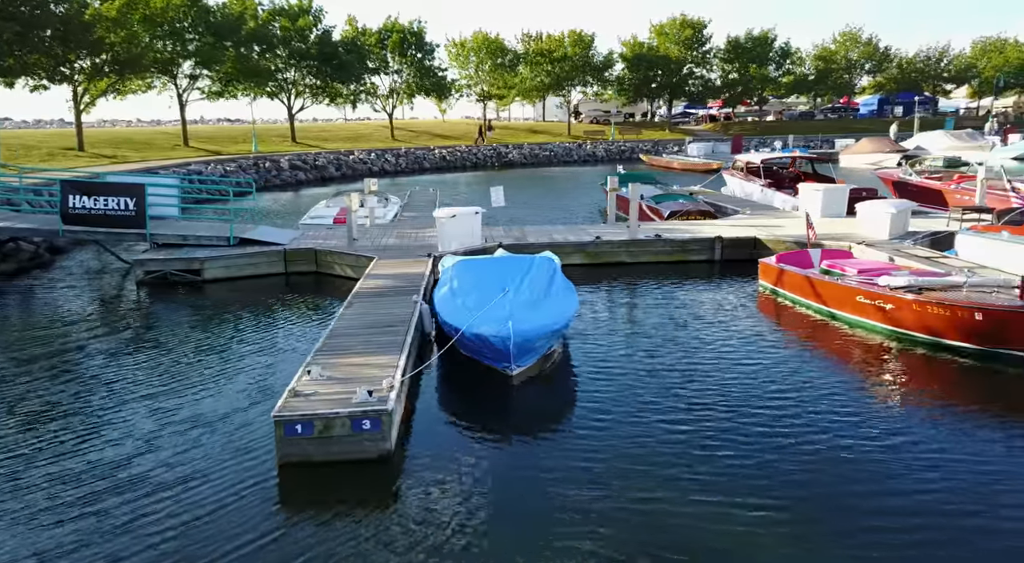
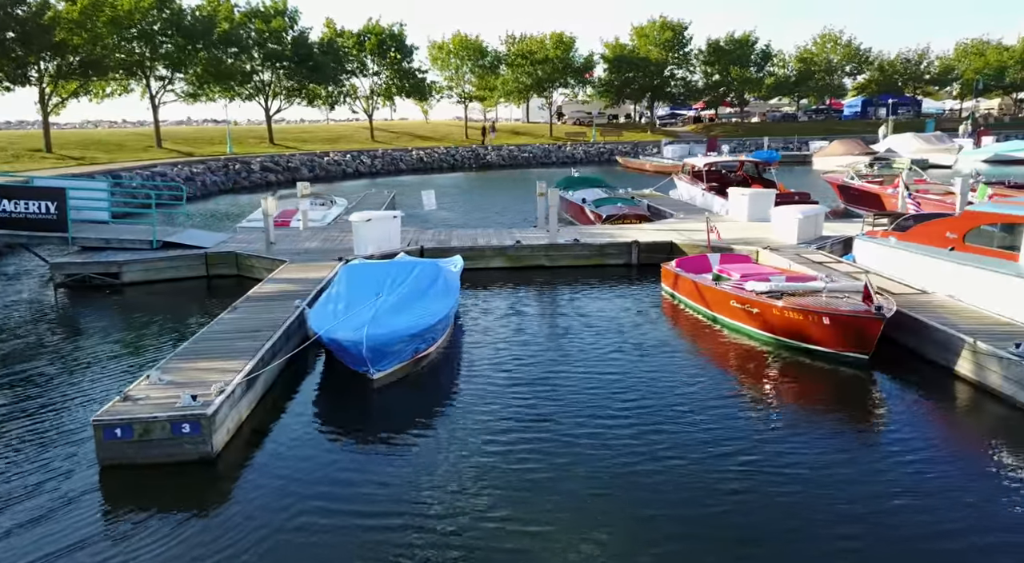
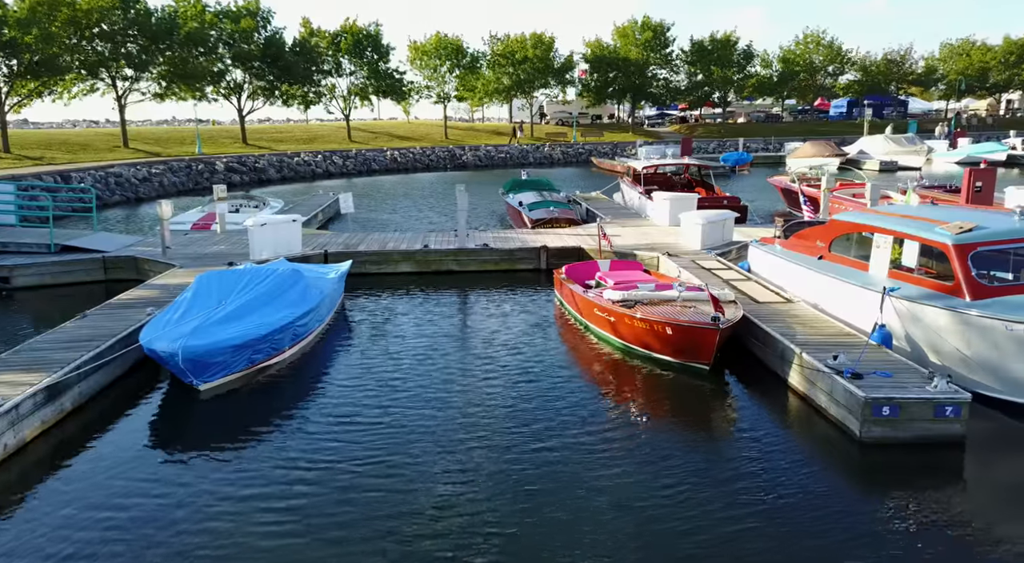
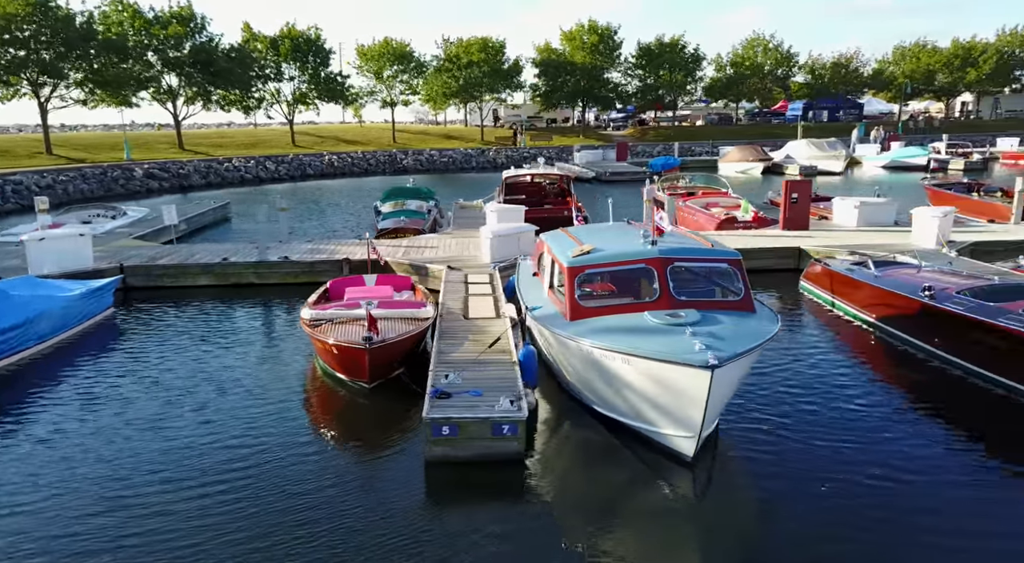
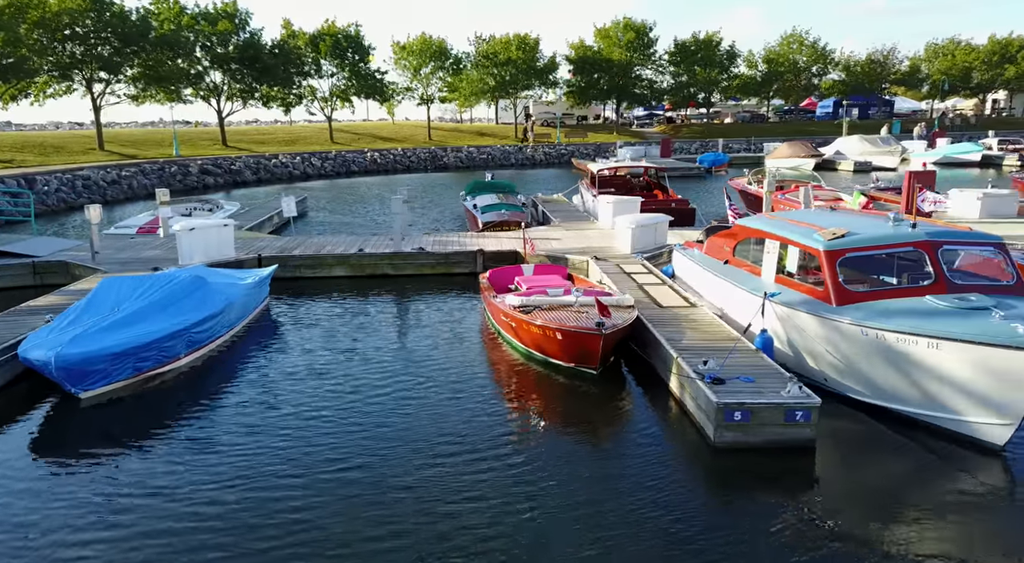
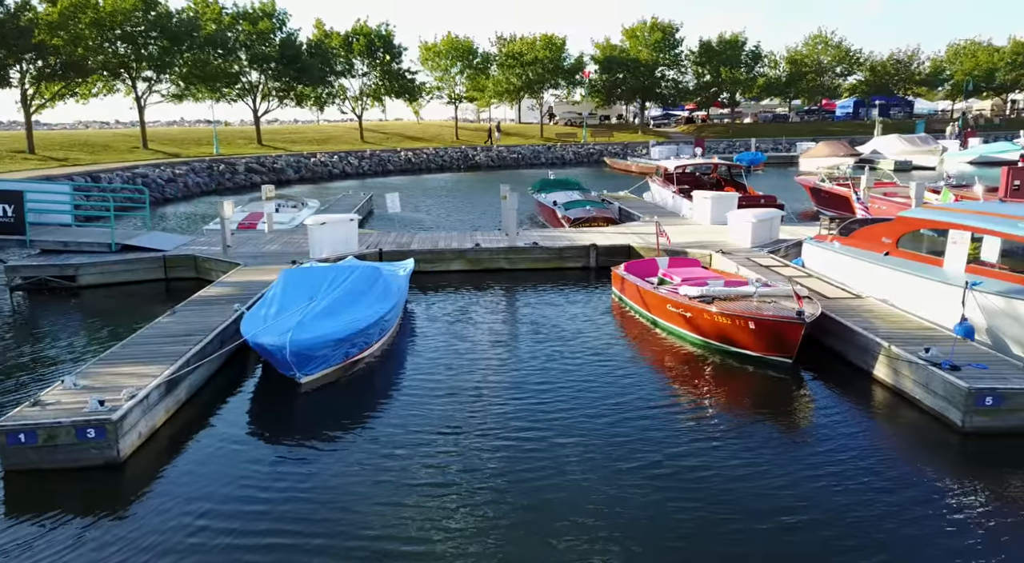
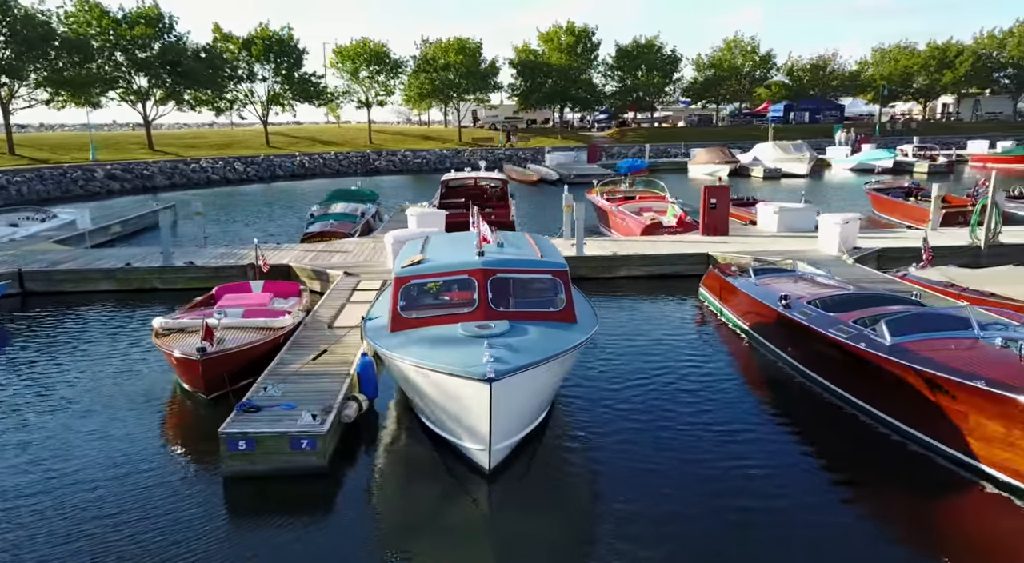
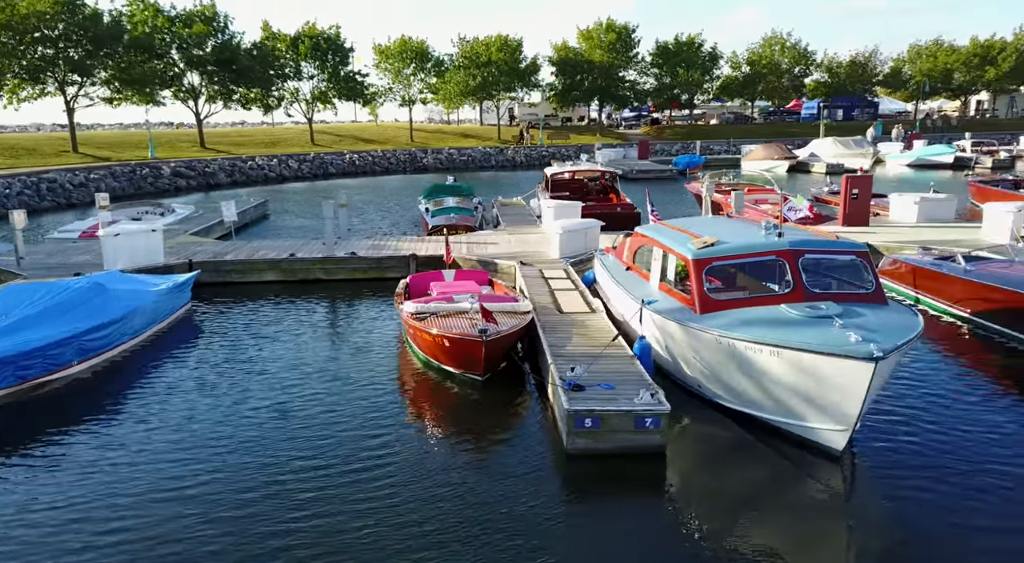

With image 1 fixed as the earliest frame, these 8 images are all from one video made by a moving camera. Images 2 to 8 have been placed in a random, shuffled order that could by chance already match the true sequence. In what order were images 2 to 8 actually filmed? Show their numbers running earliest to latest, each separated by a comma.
2, 6, 3, 5, 8, 4, 7
